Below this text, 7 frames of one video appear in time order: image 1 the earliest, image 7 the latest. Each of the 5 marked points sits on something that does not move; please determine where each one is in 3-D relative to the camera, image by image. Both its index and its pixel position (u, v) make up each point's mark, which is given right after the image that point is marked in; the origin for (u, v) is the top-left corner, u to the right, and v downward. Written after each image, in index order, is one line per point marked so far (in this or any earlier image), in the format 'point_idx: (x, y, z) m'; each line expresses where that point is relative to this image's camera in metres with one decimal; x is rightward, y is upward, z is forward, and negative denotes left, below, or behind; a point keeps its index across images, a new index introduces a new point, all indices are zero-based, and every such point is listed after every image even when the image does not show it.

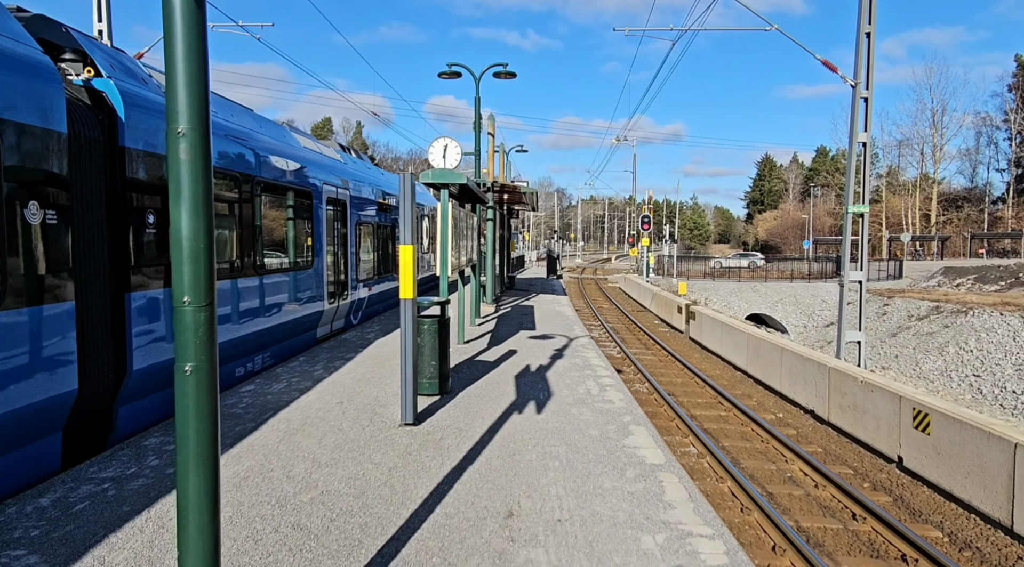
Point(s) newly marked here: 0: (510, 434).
0: (0.0, -1.3, +5.8) m
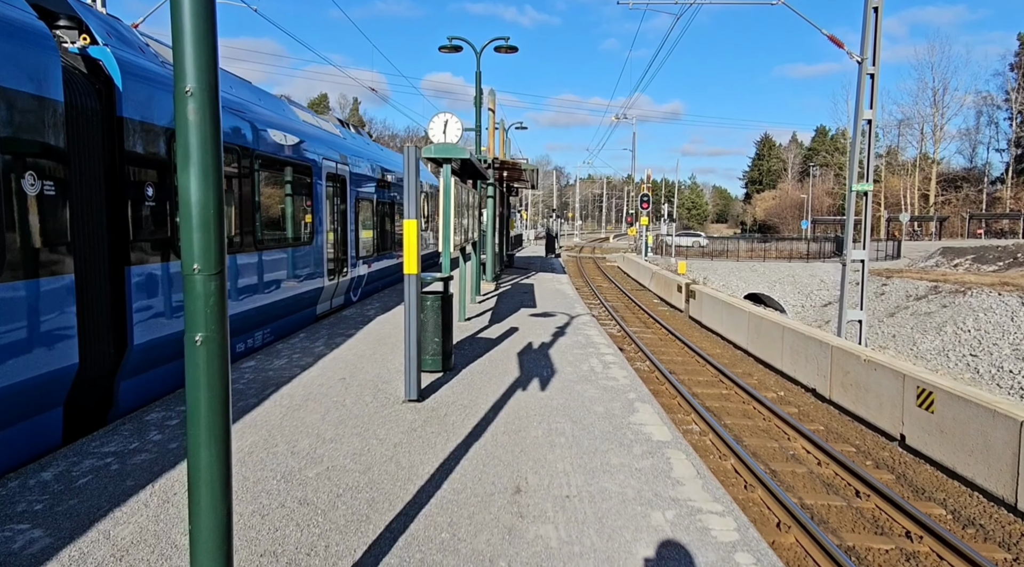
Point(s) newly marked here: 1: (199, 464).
0: (0.0, -1.1, +5.8) m
1: (-1.0, -0.6, +2.1) m
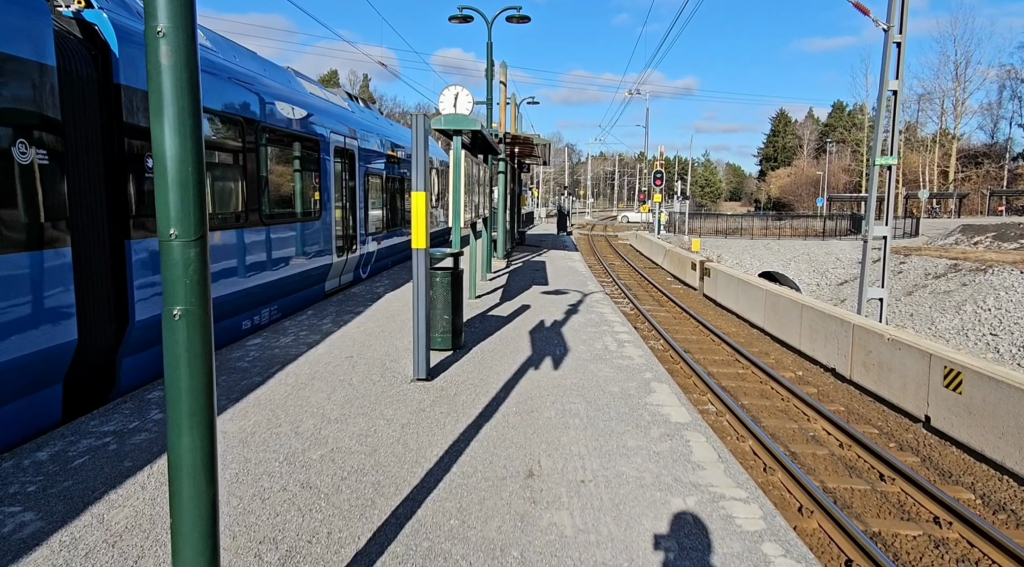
0: (+0.1, -0.9, +5.6) m
1: (-0.9, -0.5, +1.9) m
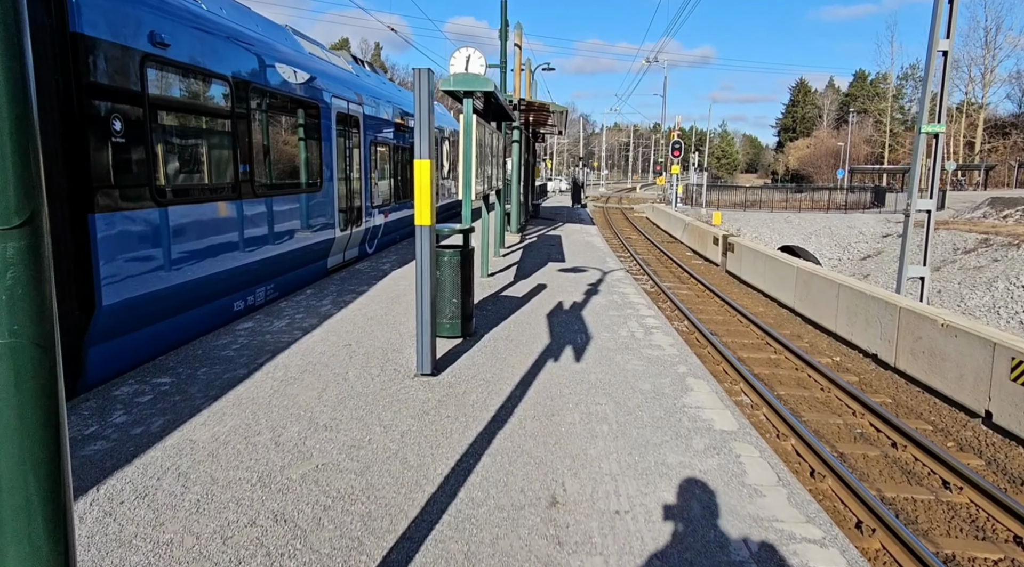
0: (+0.2, -0.7, +4.9) m
1: (-0.9, -0.5, +1.2) m
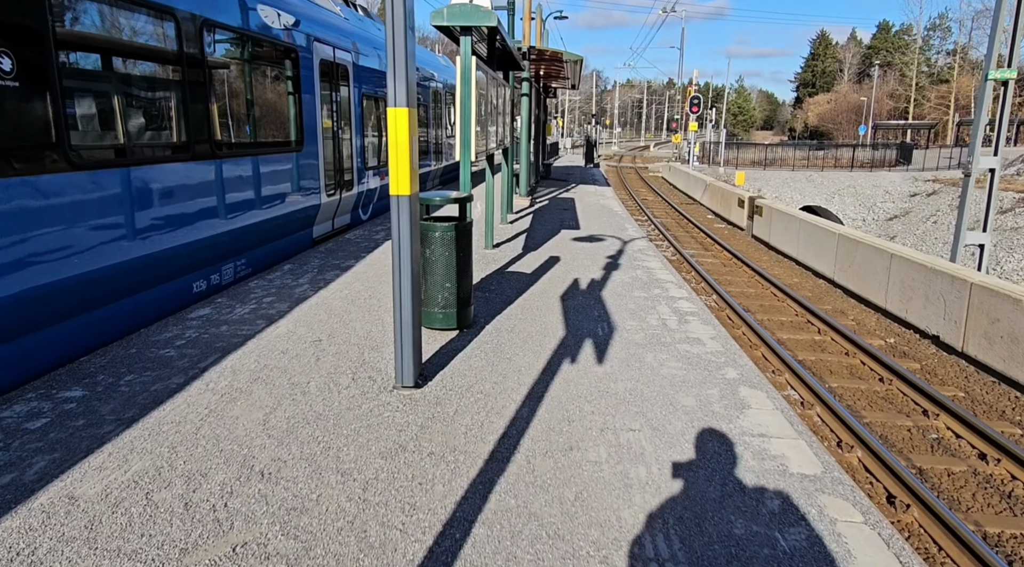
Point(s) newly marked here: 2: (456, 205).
0: (+0.3, -0.7, +3.8) m
1: (-0.9, -0.6, +0.1) m
2: (-0.4, +0.6, +5.1) m
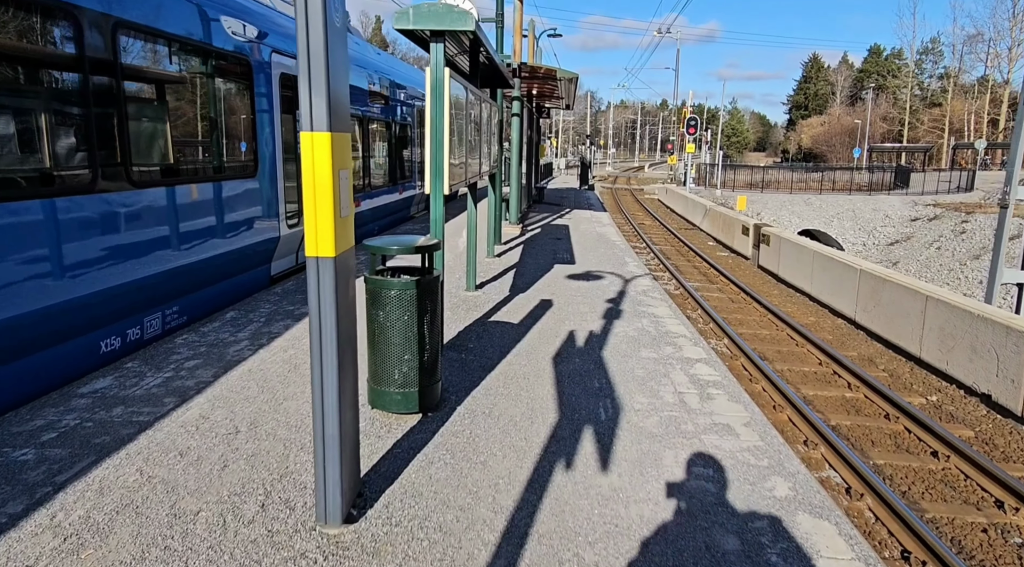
0: (+0.2, -1.0, +2.7) m
1: (-1.0, -0.9, -1.0) m
2: (-0.5, +0.2, +4.0) m
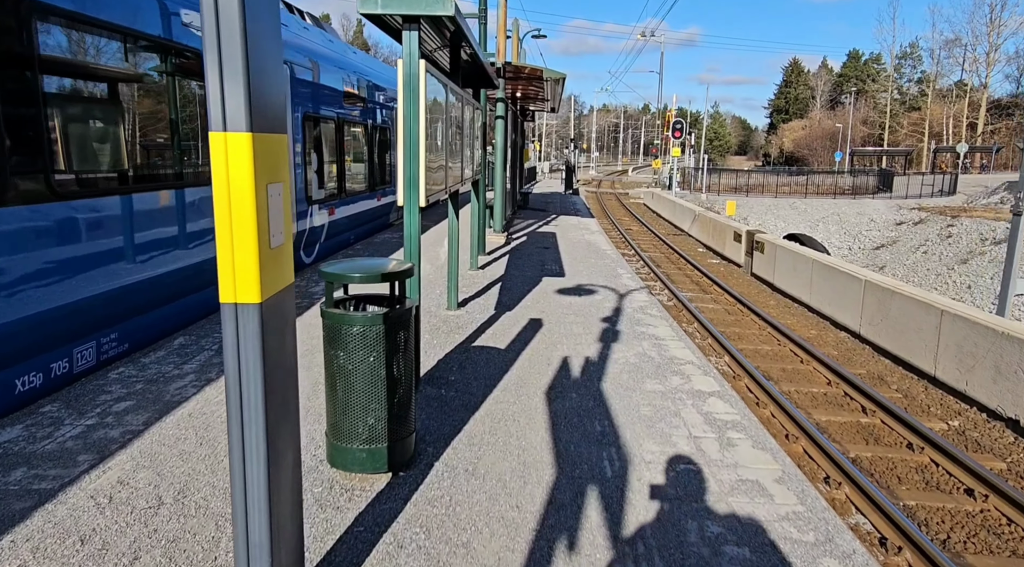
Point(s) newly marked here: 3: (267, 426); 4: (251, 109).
0: (+0.1, -1.2, +2.0) m
1: (-0.9, -1.0, -1.7) m
2: (-0.6, 0.0, +3.3) m
3: (-0.7, -0.4, +2.1) m
4: (-0.7, +0.5, +1.9) m
